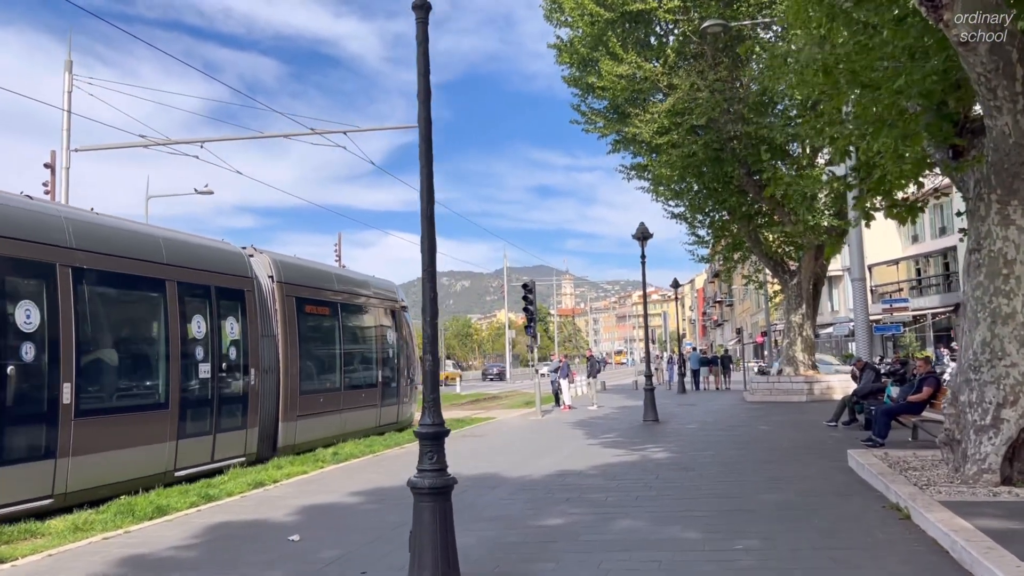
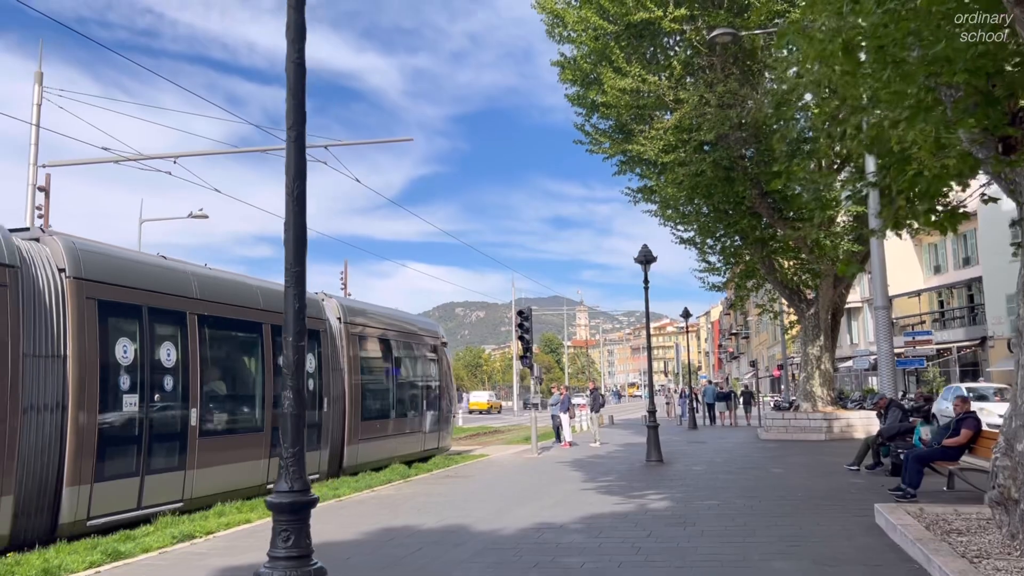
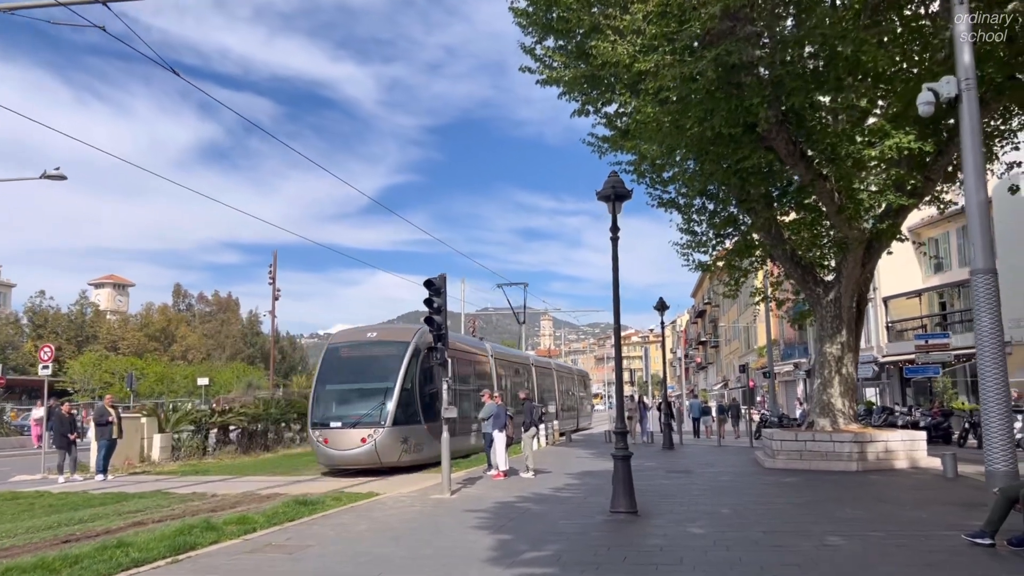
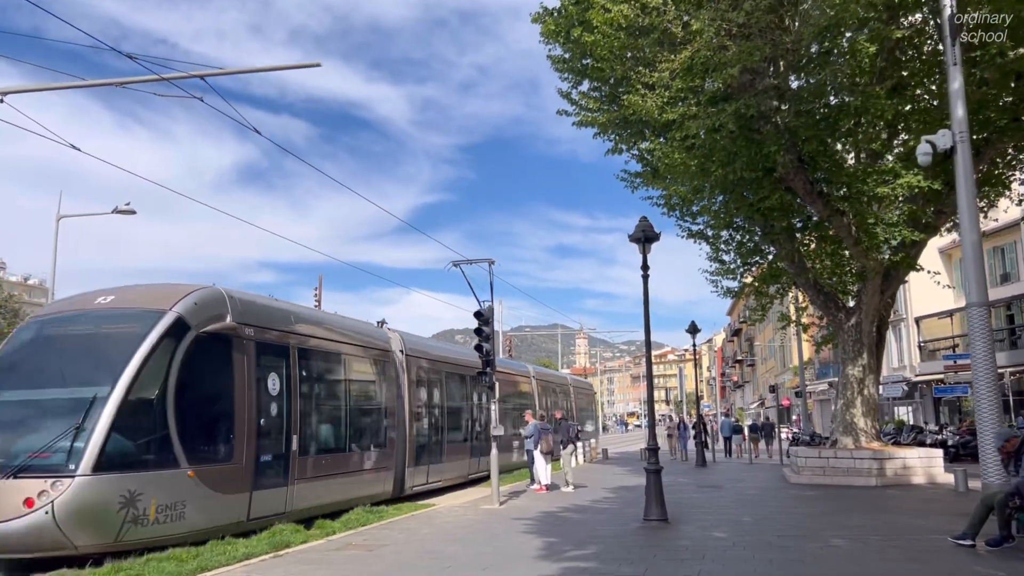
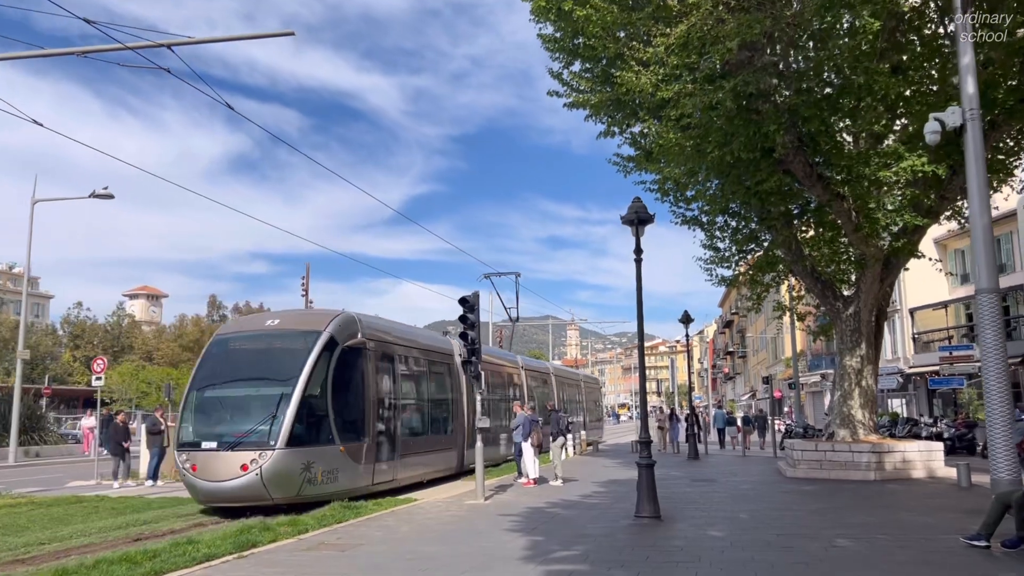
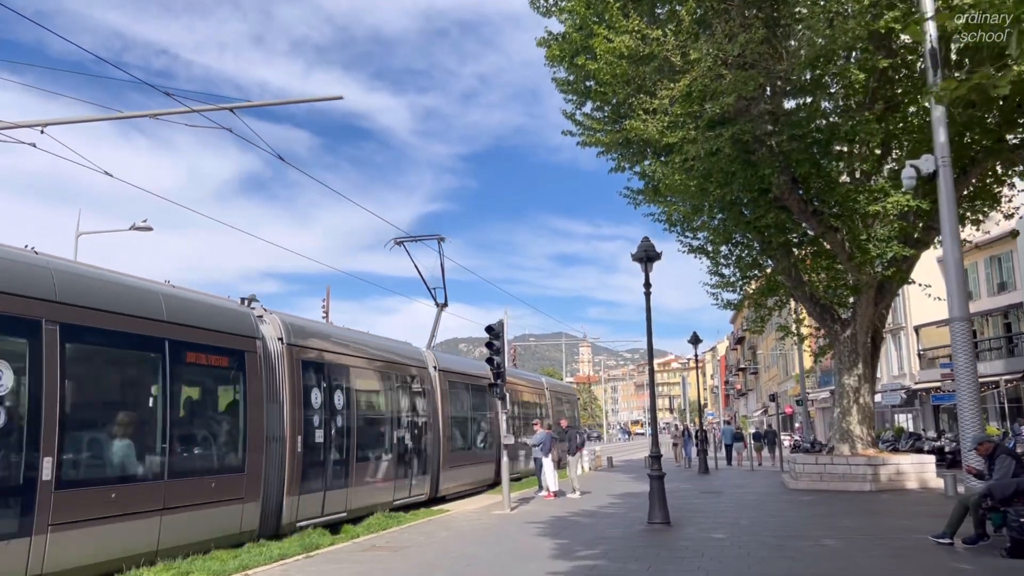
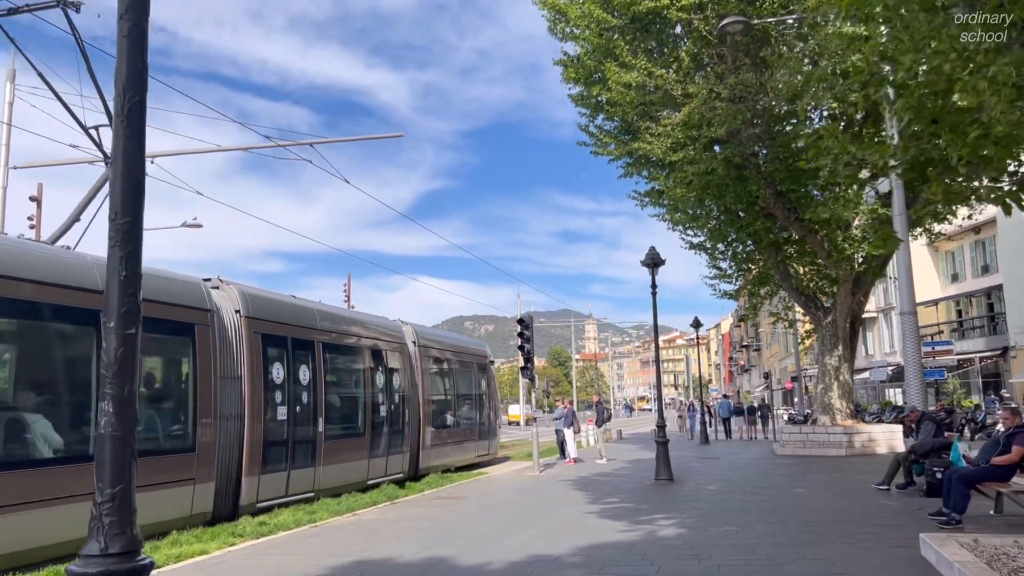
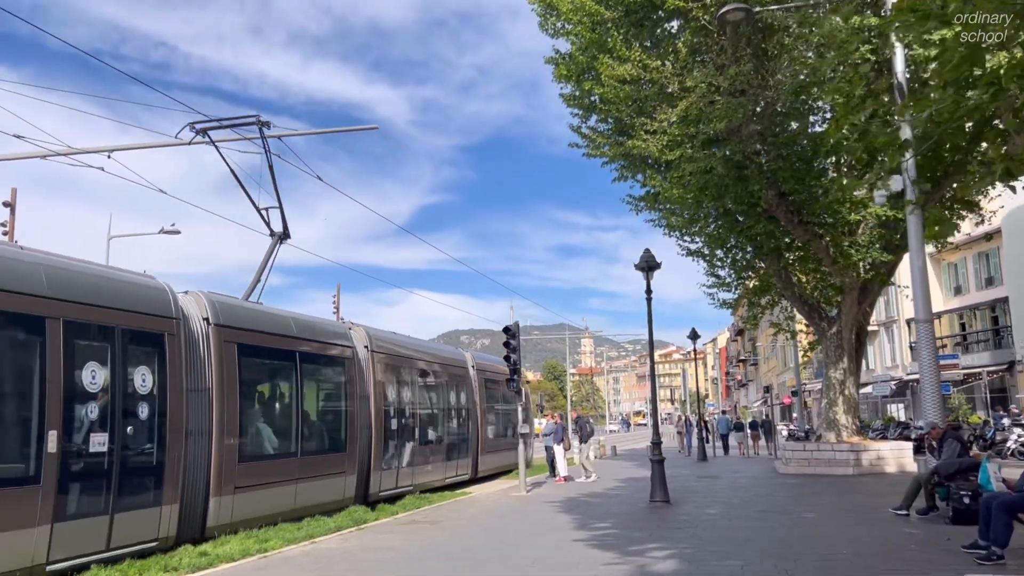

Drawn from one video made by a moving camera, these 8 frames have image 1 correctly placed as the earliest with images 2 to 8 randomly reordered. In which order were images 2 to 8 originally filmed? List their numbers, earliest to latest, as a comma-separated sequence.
2, 7, 8, 6, 4, 5, 3
